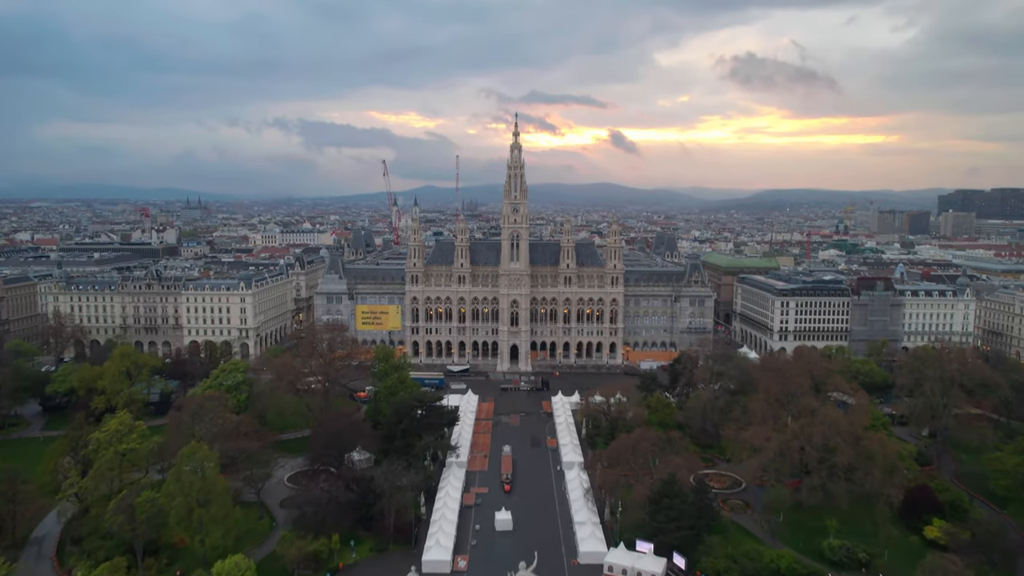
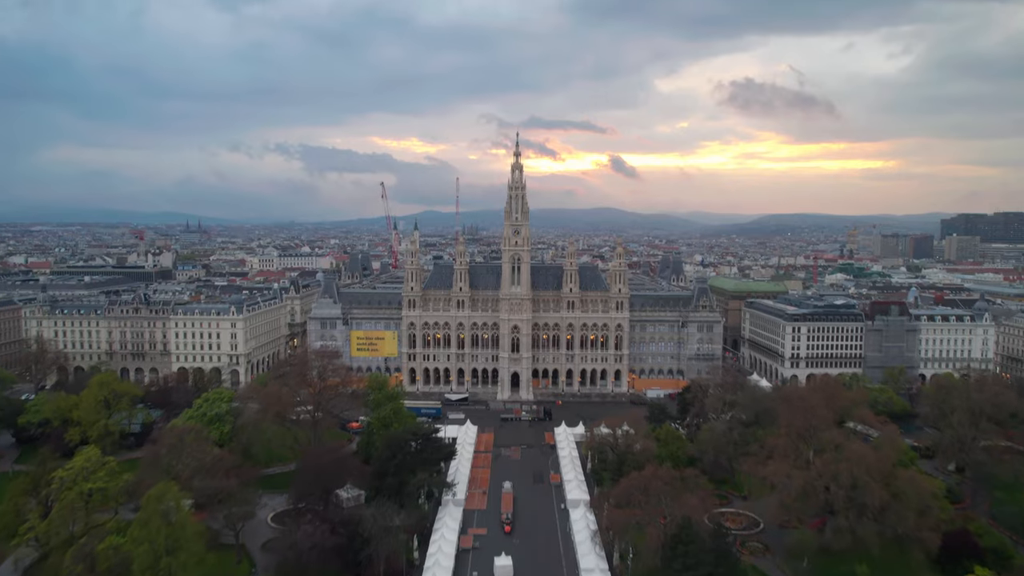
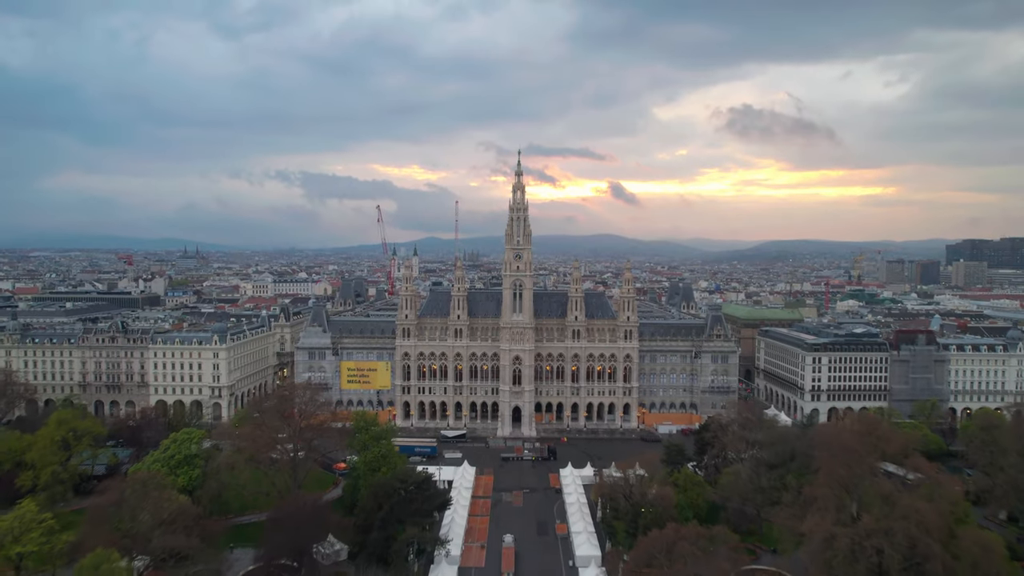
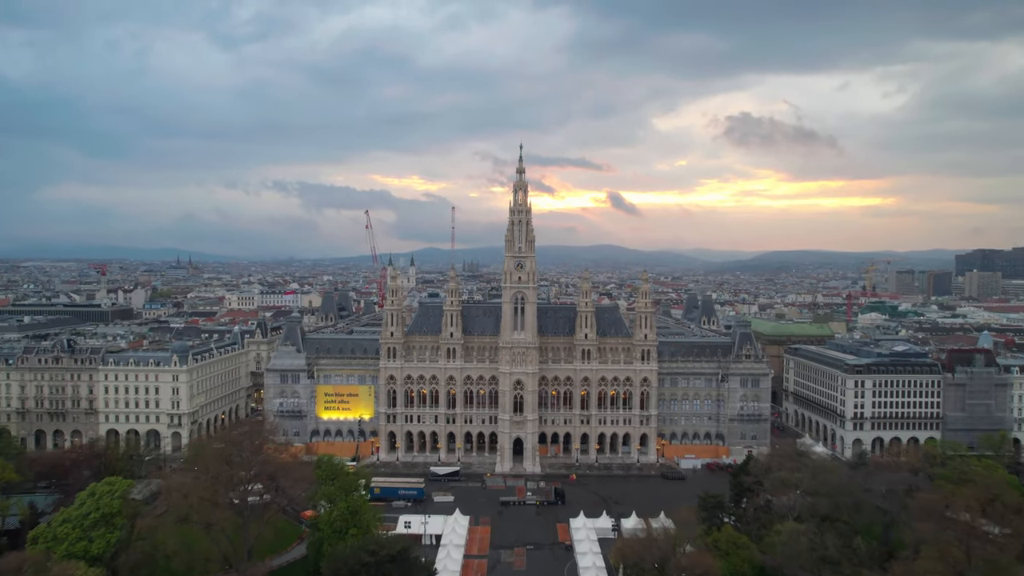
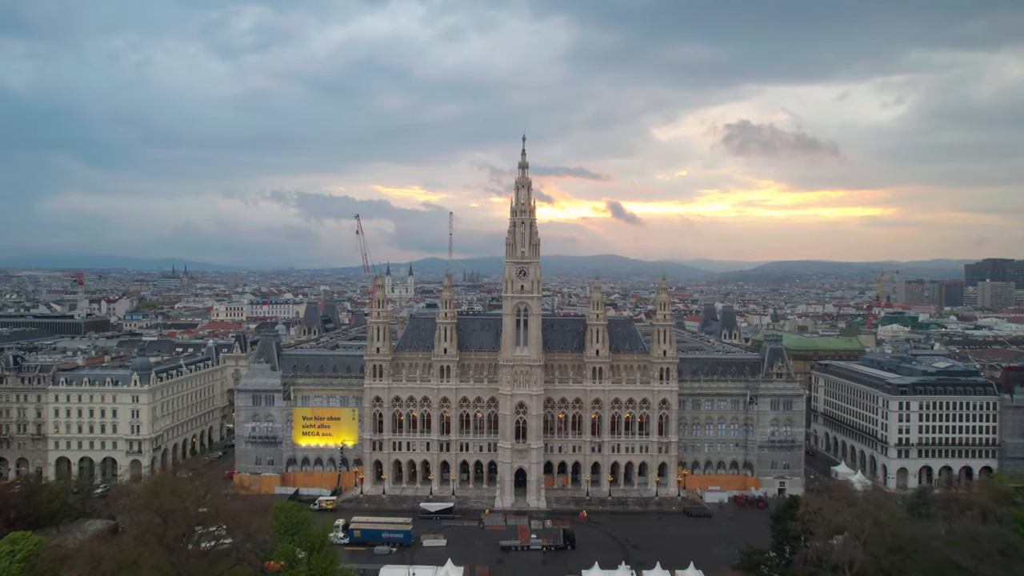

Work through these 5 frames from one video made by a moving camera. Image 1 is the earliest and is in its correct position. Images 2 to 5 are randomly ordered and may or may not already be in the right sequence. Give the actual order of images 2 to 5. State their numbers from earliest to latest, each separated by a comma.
2, 3, 4, 5
